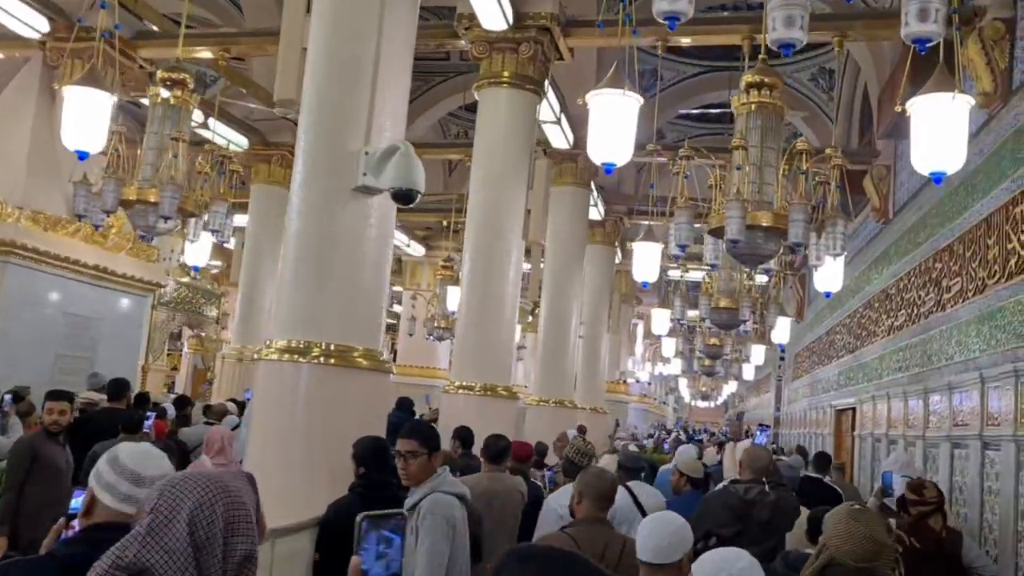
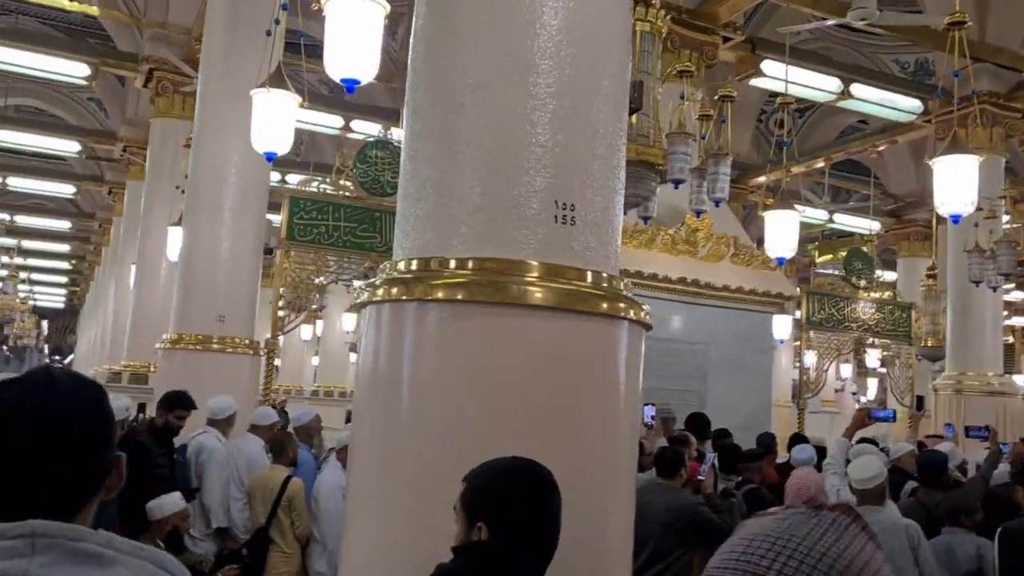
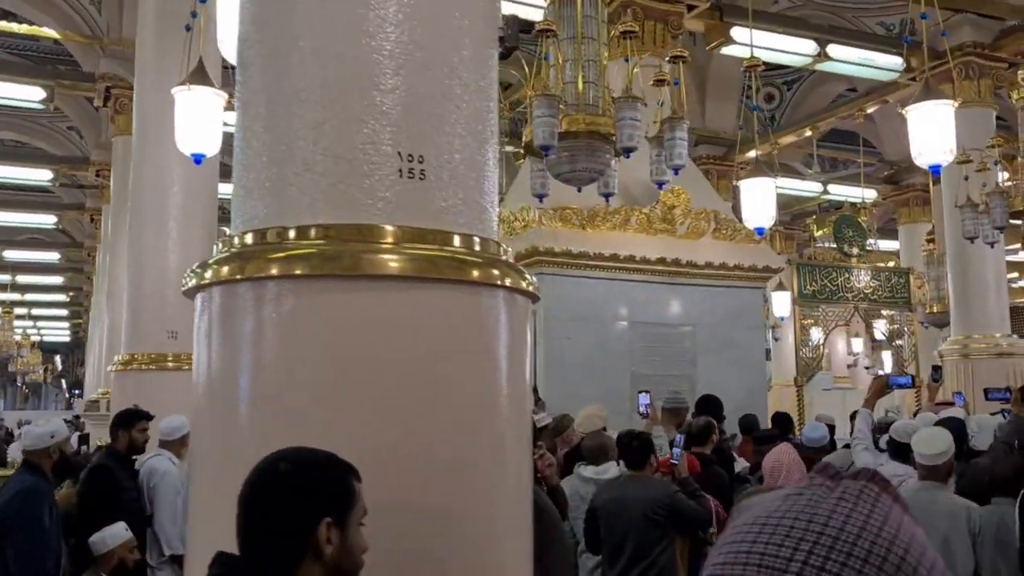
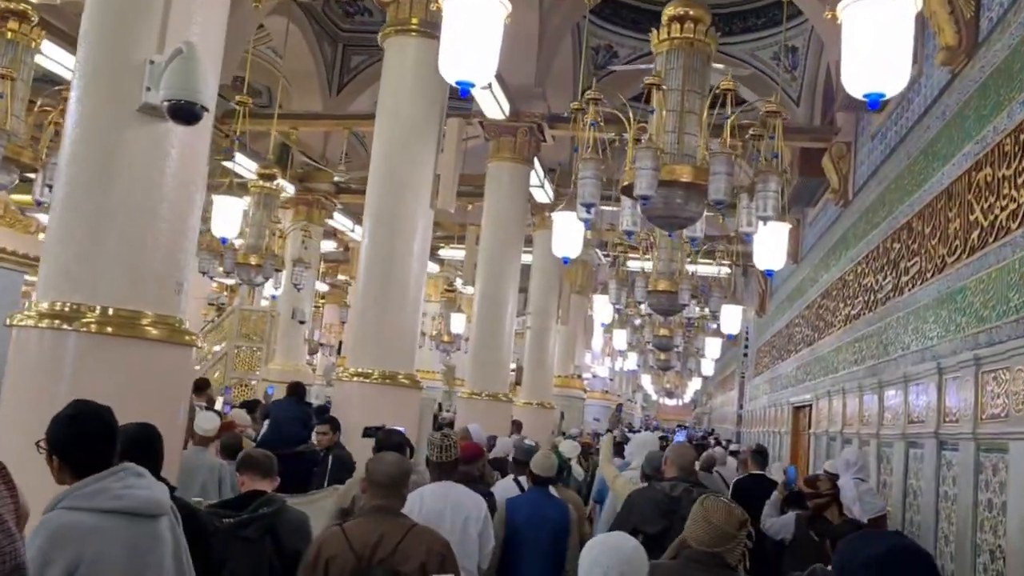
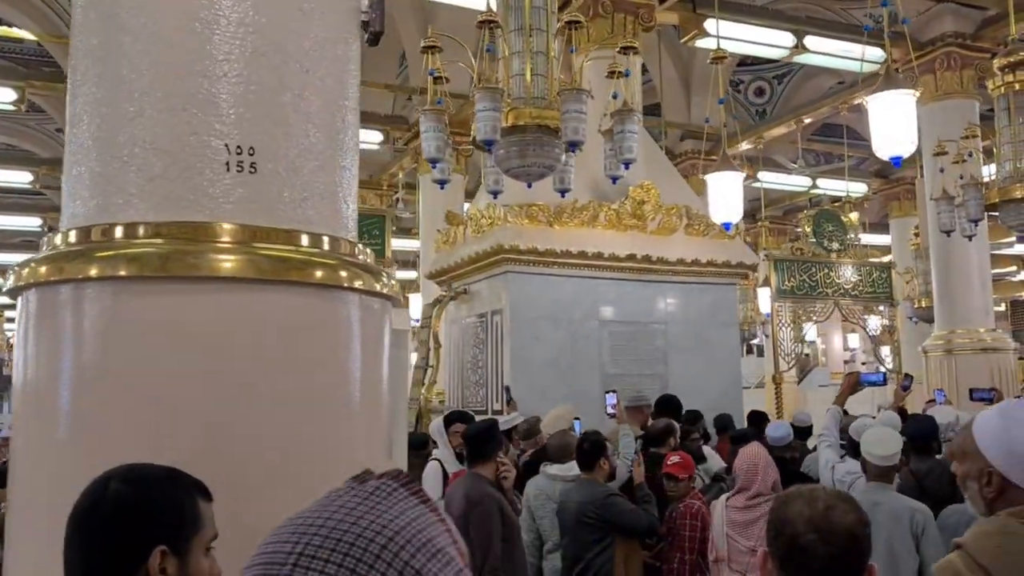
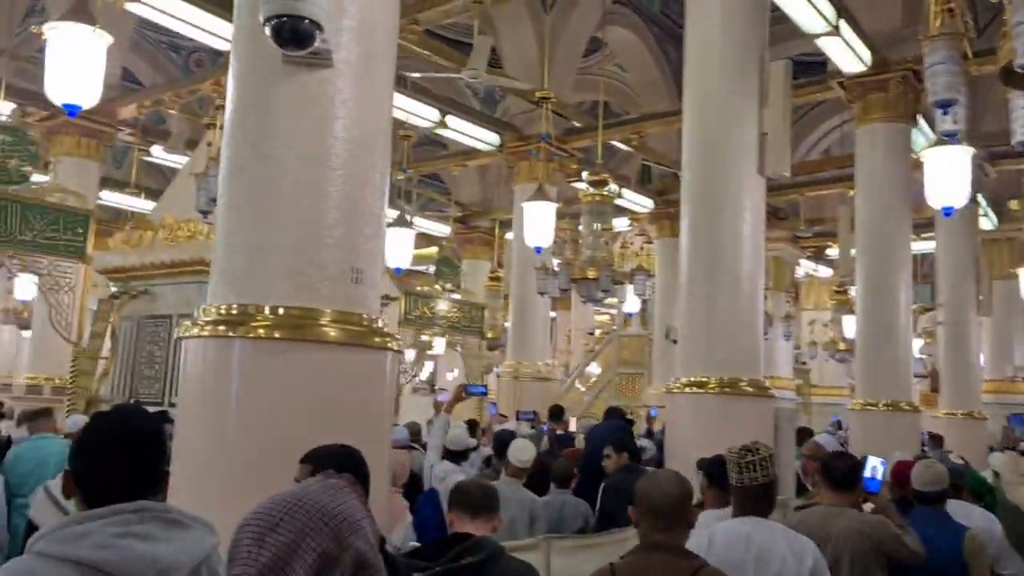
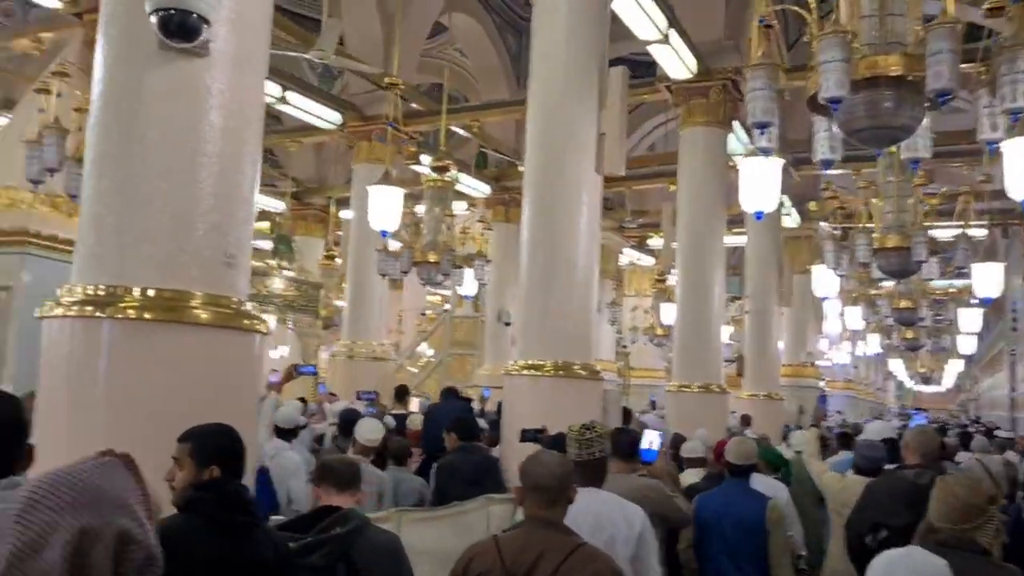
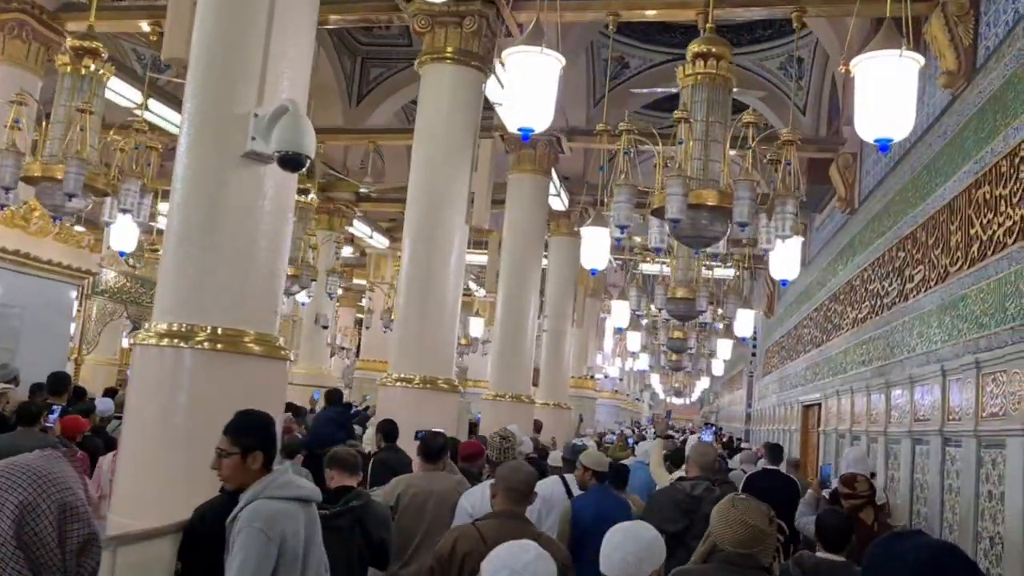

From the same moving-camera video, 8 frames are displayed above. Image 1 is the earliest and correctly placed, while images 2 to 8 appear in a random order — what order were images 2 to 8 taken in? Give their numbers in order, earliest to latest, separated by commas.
8, 4, 7, 6, 2, 3, 5
